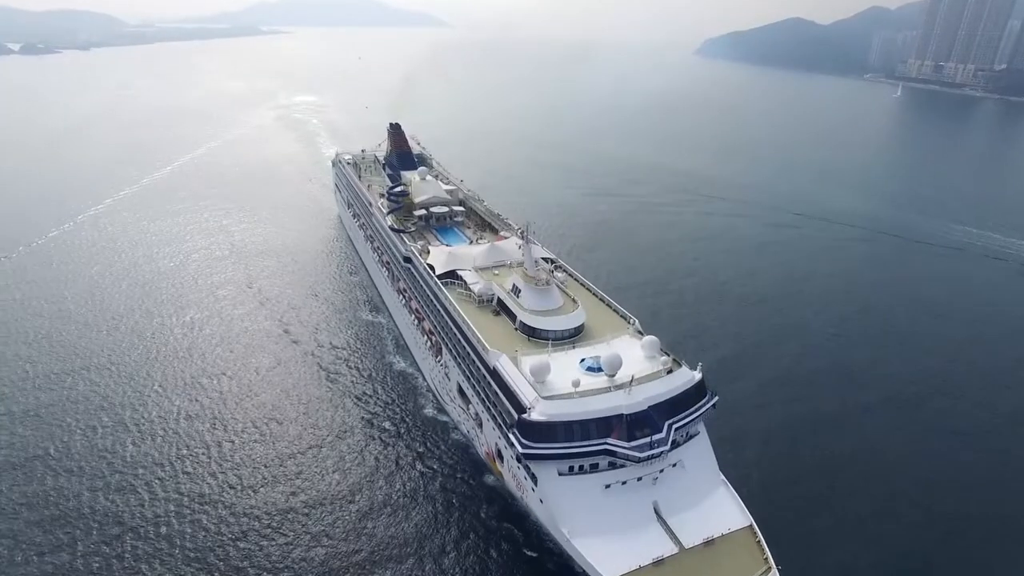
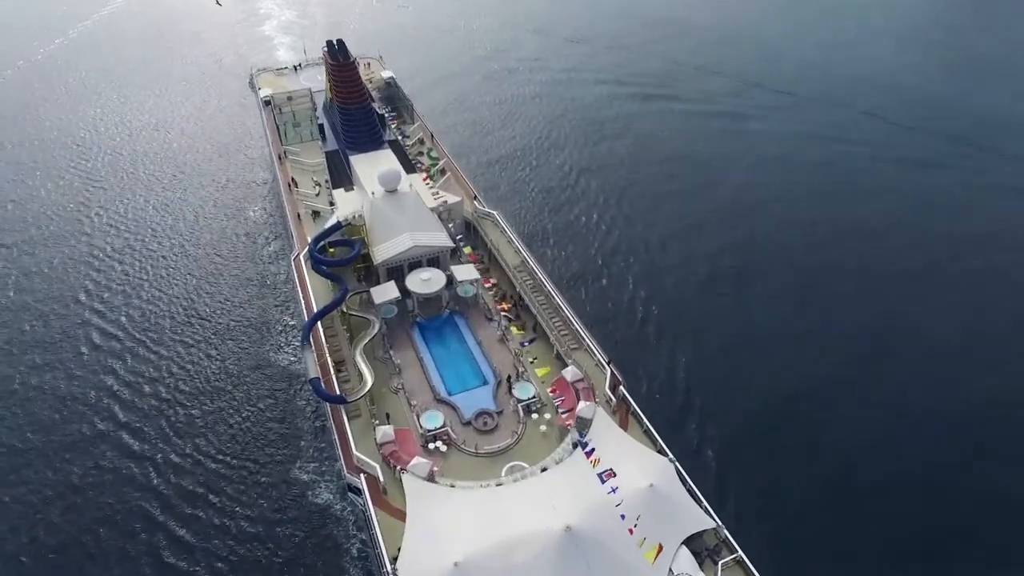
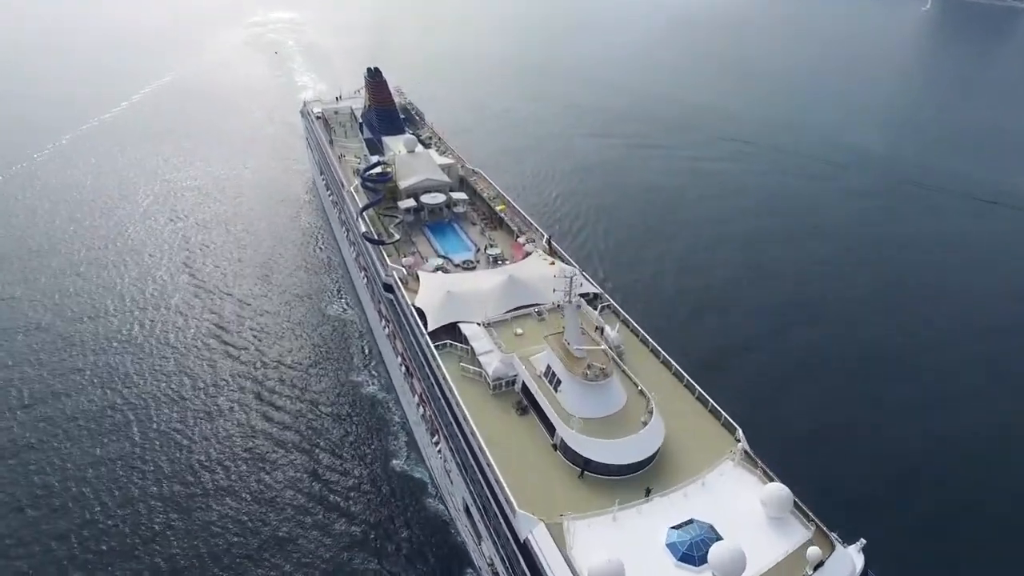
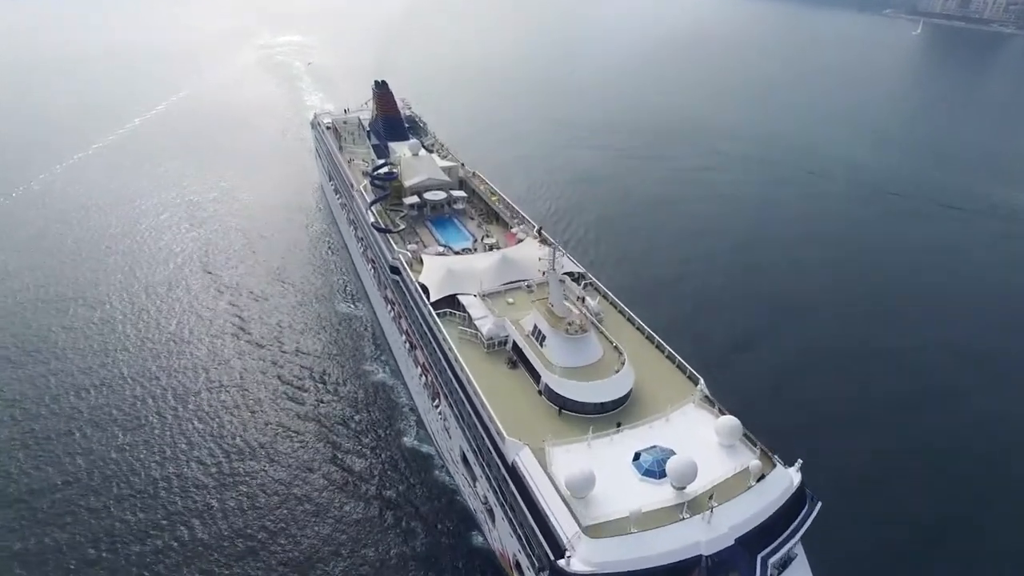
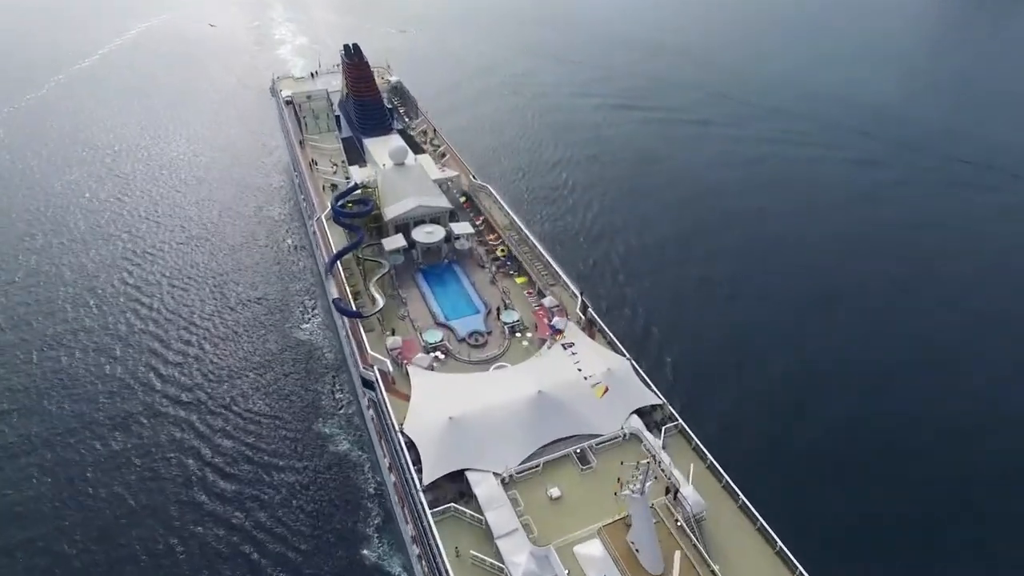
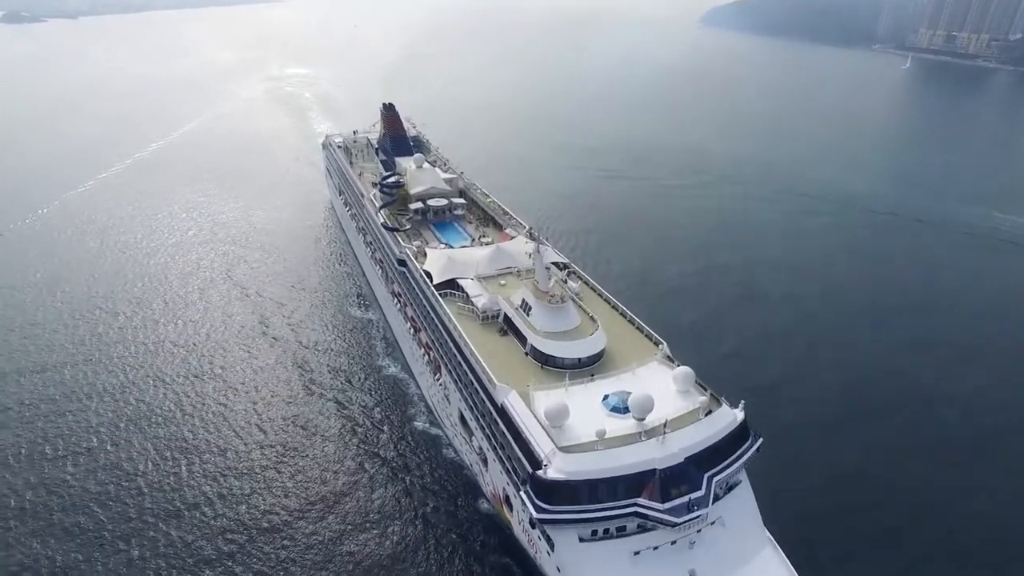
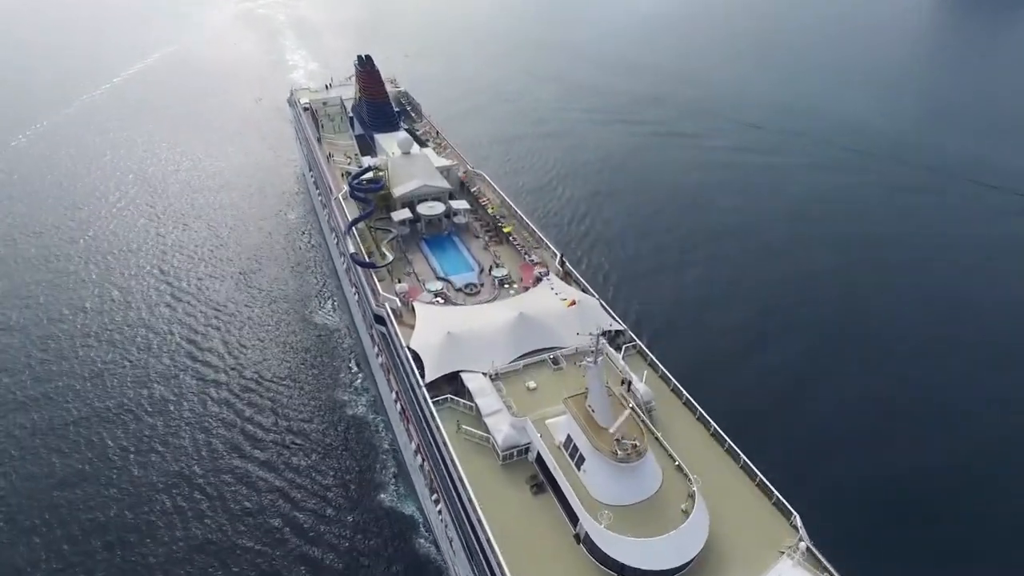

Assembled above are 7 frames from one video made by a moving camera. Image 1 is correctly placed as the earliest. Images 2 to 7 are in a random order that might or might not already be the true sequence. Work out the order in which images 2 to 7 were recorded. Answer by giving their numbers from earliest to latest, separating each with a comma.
6, 4, 3, 7, 5, 2
